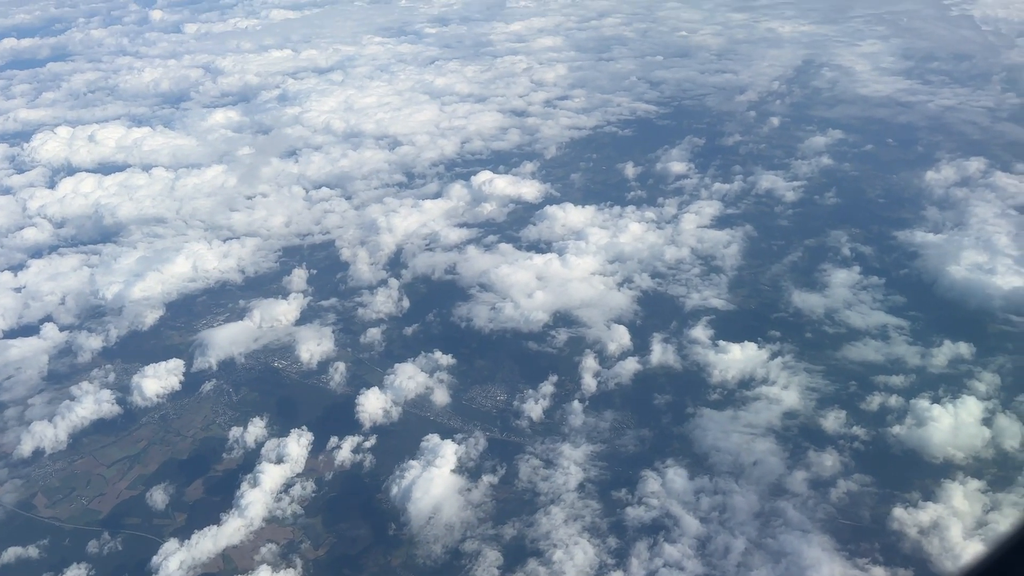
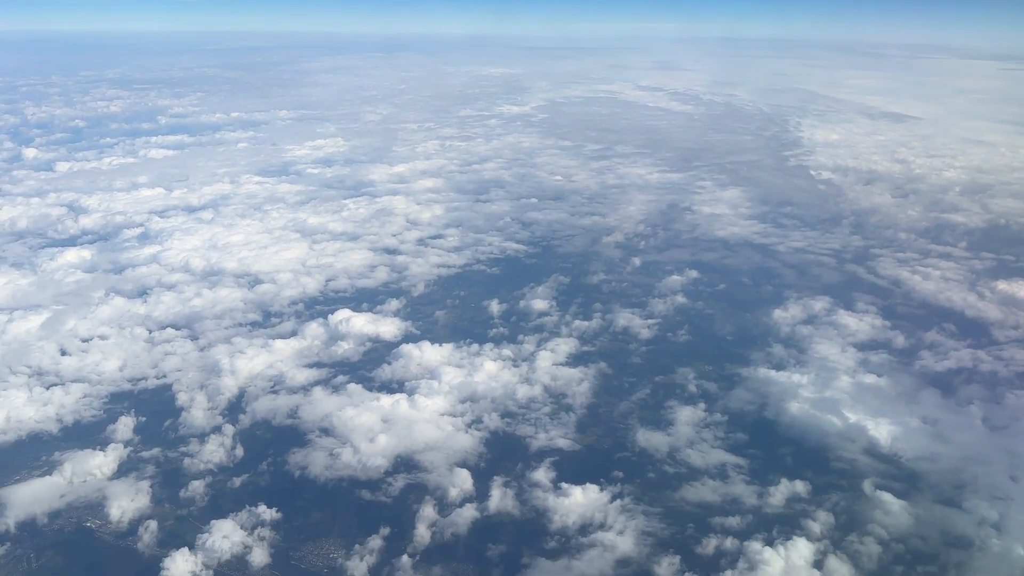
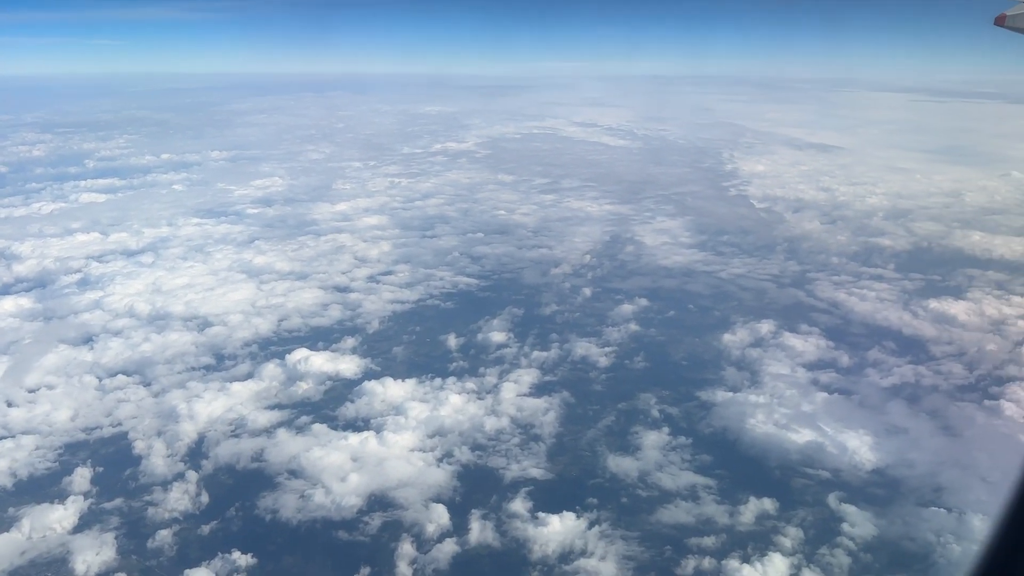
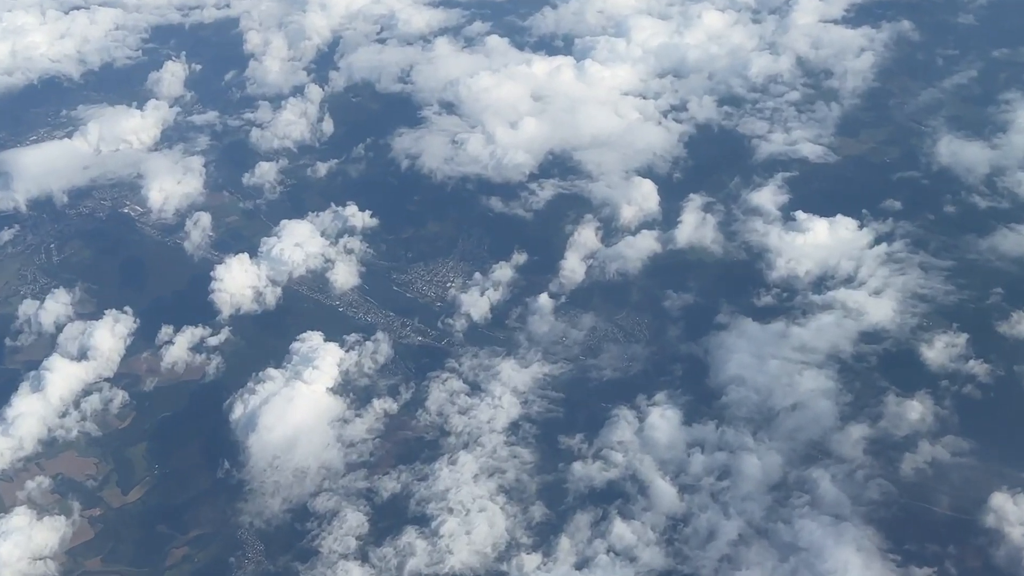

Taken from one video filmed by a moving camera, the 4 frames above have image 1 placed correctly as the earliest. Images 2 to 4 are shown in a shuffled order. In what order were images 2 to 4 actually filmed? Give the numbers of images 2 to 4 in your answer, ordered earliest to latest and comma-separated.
3, 2, 4
